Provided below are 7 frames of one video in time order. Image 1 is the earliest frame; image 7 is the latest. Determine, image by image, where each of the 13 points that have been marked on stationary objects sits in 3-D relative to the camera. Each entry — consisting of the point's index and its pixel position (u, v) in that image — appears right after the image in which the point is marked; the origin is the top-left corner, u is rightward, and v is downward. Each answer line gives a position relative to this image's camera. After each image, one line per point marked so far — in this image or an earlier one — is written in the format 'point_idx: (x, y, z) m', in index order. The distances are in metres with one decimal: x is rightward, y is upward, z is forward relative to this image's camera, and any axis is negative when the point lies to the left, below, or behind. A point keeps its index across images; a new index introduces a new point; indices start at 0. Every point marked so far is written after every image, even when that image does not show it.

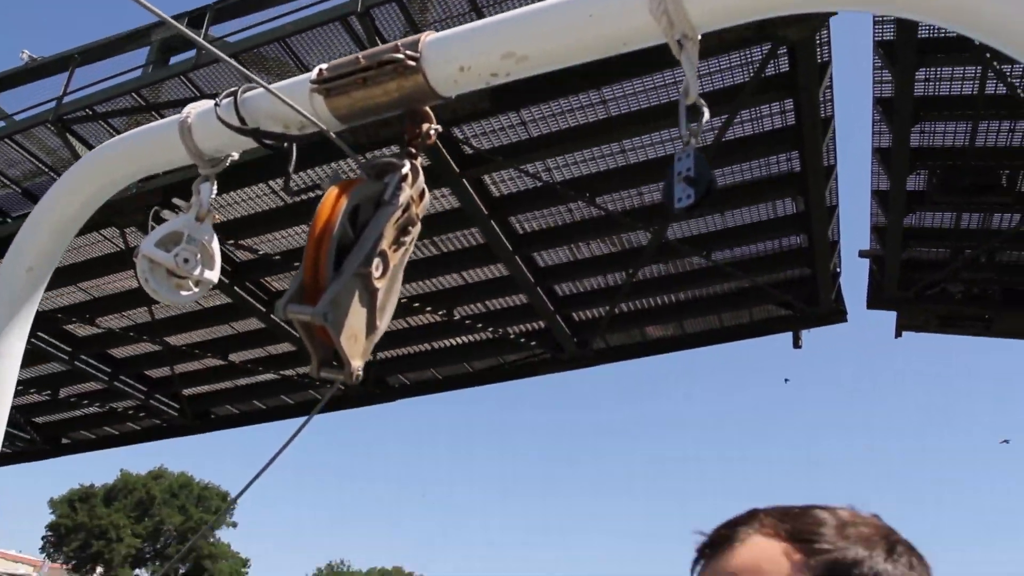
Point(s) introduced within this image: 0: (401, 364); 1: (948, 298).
0: (-1.1, -0.8, +9.4) m
1: (+3.4, -0.1, +7.2) m
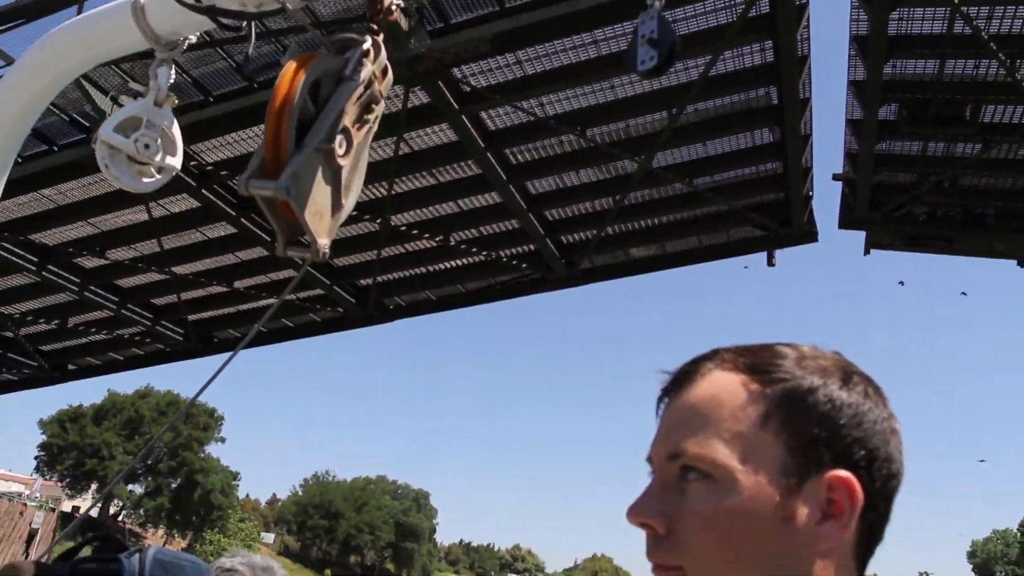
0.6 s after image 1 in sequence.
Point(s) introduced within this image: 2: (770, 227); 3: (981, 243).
0: (-1.2, 0.0, +9.9) m
1: (+3.4, +0.6, +7.7) m
2: (+2.4, +0.6, +8.6) m
3: (+3.9, +0.4, +7.6) m
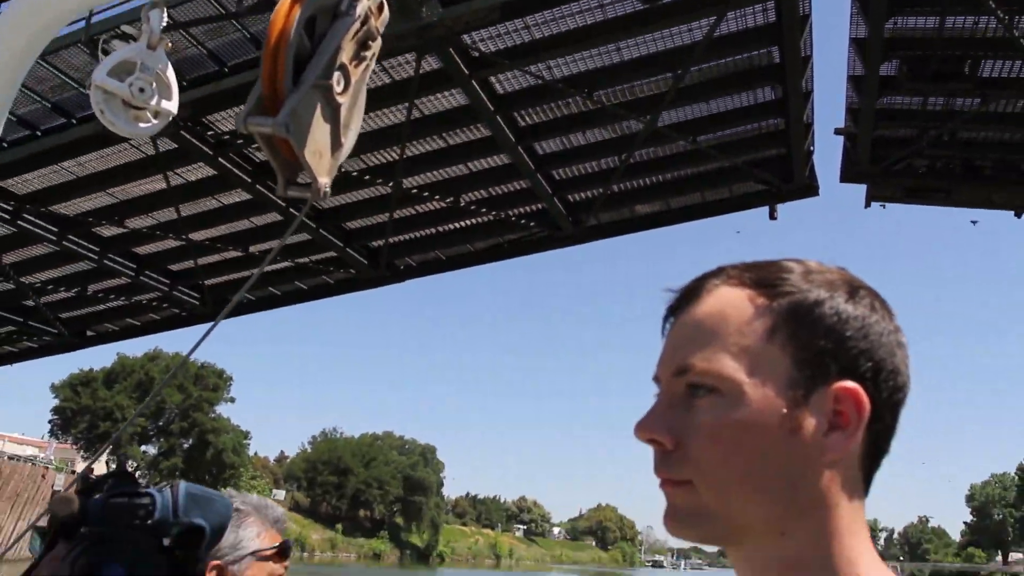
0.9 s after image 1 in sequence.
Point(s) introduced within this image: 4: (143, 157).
0: (-1.1, +0.5, +10.1) m
1: (+3.4, +1.0, +7.9) m
2: (+2.5, +1.0, +8.8) m
3: (+3.9, +0.8, +7.8) m
4: (-3.1, +1.1, +7.8) m
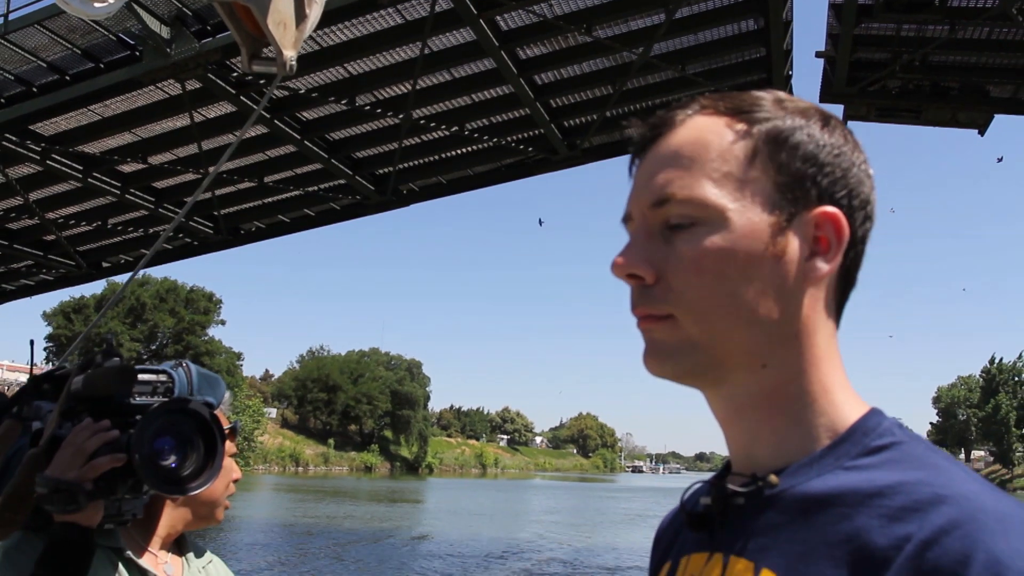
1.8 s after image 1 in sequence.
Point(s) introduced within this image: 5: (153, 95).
0: (-1.1, +1.3, +10.6) m
1: (+3.5, +1.8, +8.6) m
2: (+2.5, +1.9, +9.4) m
3: (+4.0, +1.6, +8.4) m
4: (-3.1, +1.7, +8.3) m
5: (-3.2, +1.7, +8.2) m
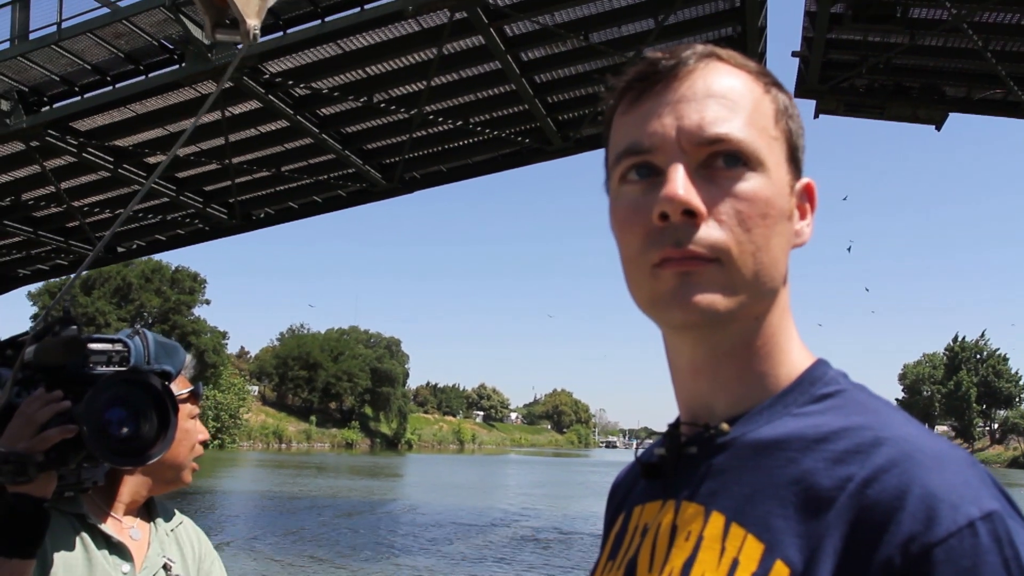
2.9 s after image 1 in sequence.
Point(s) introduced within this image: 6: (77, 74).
0: (-1.1, +1.5, +11.4) m
1: (+3.5, +2.0, +9.4) m
2: (+2.5, +2.1, +10.3) m
3: (+4.0, +1.8, +9.4) m
4: (-3.0, +1.9, +9.0) m
5: (-3.1, +1.9, +8.9) m
6: (-4.1, +2.0, +8.6) m
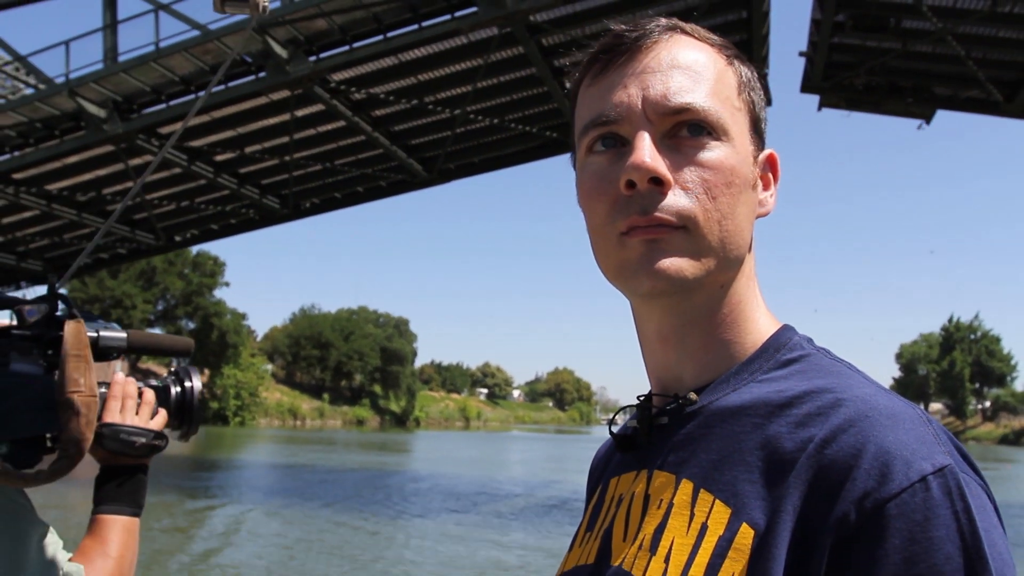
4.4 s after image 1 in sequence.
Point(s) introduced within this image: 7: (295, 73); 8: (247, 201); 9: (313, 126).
0: (-0.7, +1.8, +12.5) m
1: (+3.9, +2.3, +10.6) m
2: (+2.9, +2.3, +11.4) m
3: (+4.4, +2.1, +10.5) m
4: (-2.6, +2.0, +10.1) m
5: (-2.7, +2.0, +10.1) m
6: (-3.7, +2.1, +9.7) m
7: (-2.2, +2.1, +9.1) m
8: (-3.7, +1.2, +12.8) m
9: (-2.3, +1.9, +10.8) m
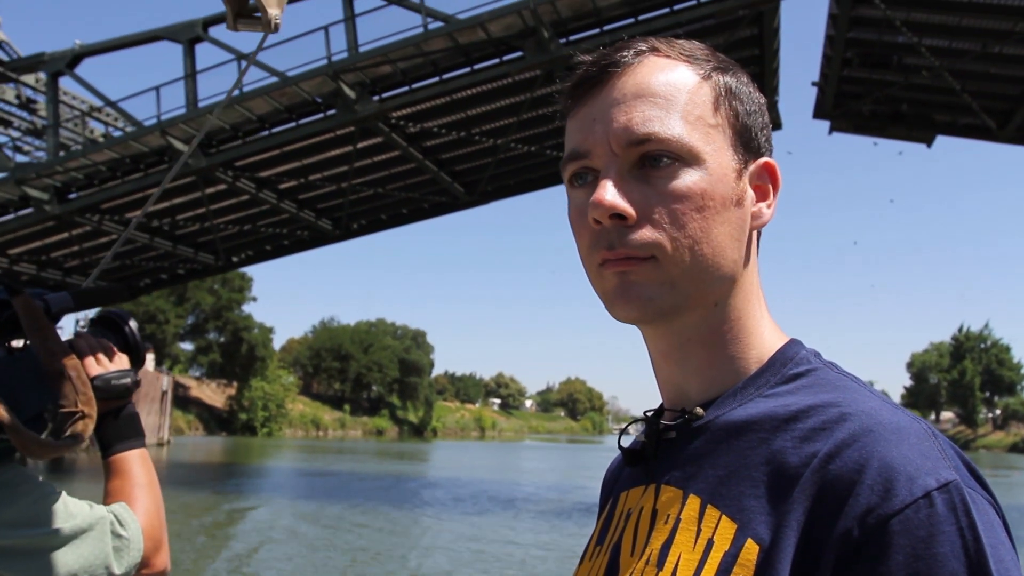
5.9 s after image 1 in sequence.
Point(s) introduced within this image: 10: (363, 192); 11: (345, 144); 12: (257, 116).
0: (-0.2, +1.6, +13.6) m
1: (+4.4, +2.1, +11.6) m
2: (+3.4, +2.2, +12.5) m
3: (+4.9, +2.0, +11.5) m
4: (-2.2, +1.8, +11.2) m
5: (-2.3, +1.9, +11.2) m
6: (-3.2, +1.9, +10.9) m
7: (-1.7, +1.9, +10.3) m
8: (-3.1, +1.0, +13.9) m
9: (-1.8, +1.7, +12.0) m
10: (-2.1, +1.4, +13.3) m
11: (-2.1, +1.7, +11.3) m
12: (-3.0, +2.0, +10.7) m
